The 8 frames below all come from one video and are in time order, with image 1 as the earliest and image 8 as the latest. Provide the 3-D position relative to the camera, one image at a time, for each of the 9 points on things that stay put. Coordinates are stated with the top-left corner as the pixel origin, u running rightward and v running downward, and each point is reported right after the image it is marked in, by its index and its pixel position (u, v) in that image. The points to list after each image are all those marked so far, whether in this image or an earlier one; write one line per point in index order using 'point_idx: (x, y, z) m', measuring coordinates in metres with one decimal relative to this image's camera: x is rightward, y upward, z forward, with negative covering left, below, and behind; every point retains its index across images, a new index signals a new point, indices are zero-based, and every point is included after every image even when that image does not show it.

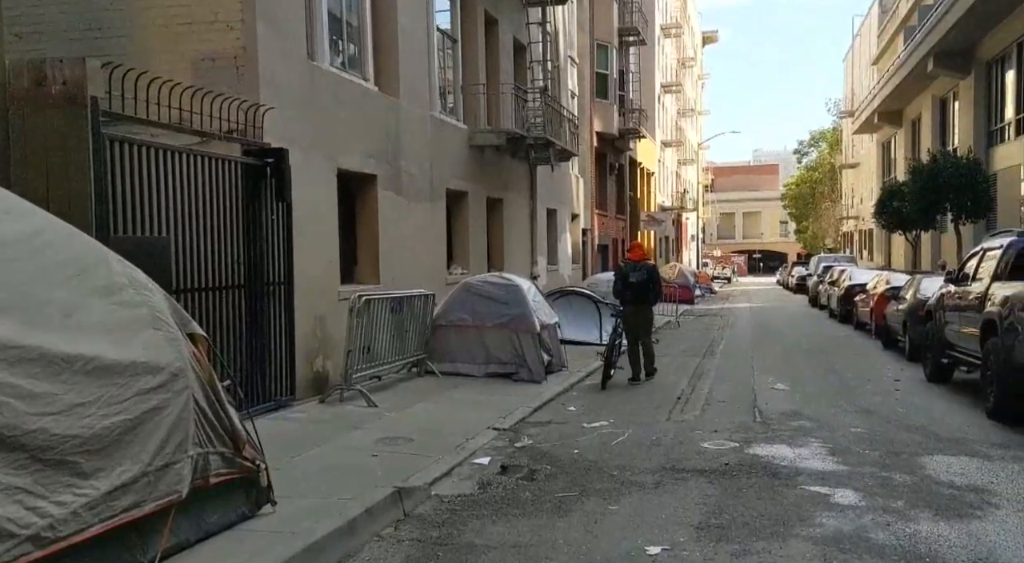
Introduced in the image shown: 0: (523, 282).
0: (+0.2, 0.0, +15.6) m
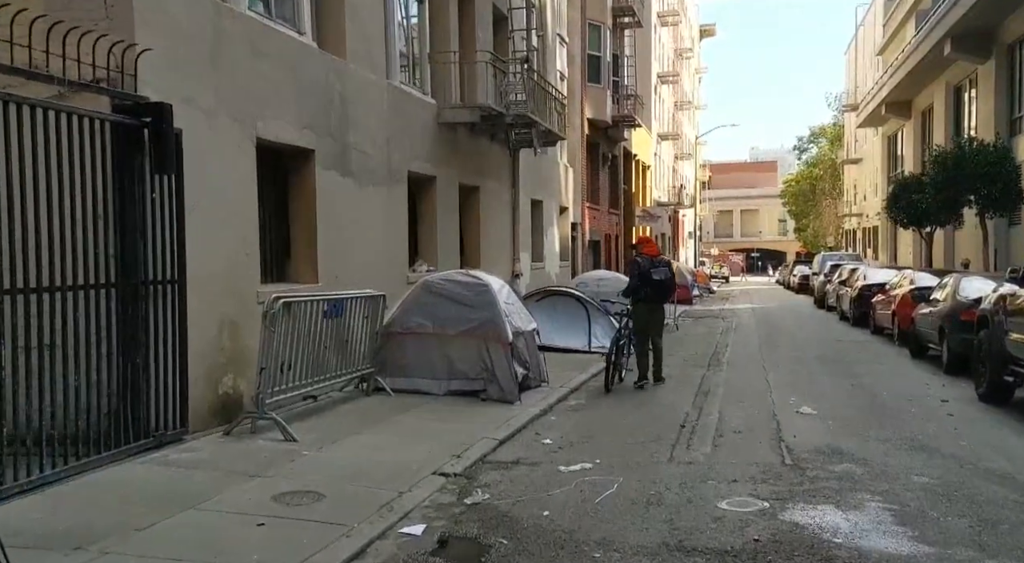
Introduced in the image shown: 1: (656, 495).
0: (-0.2, 0.0, +13.0) m
1: (+1.1, -1.6, +7.5) m
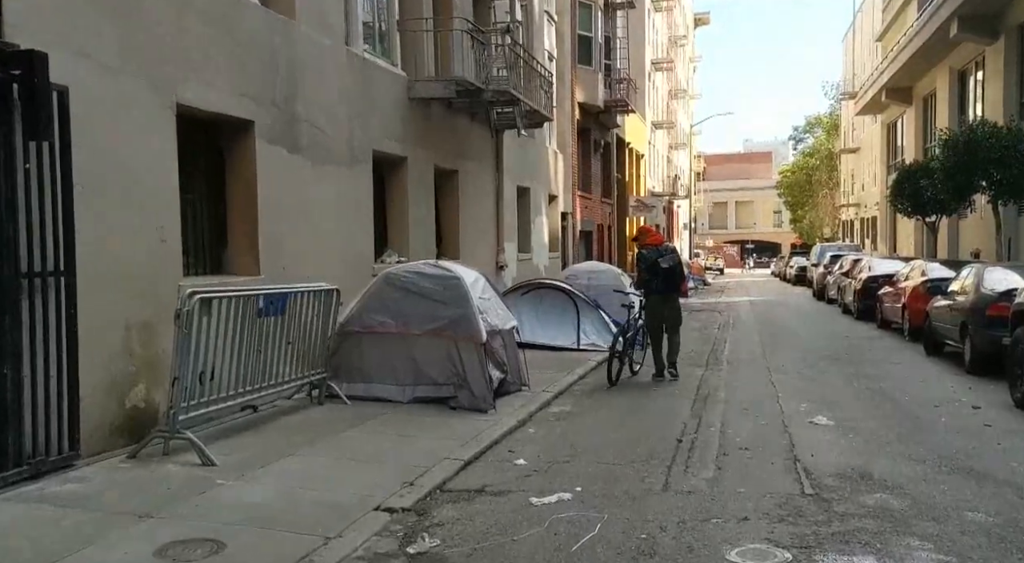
0: (-0.5, +0.1, +11.5) m
1: (+0.8, -1.5, +6.0) m
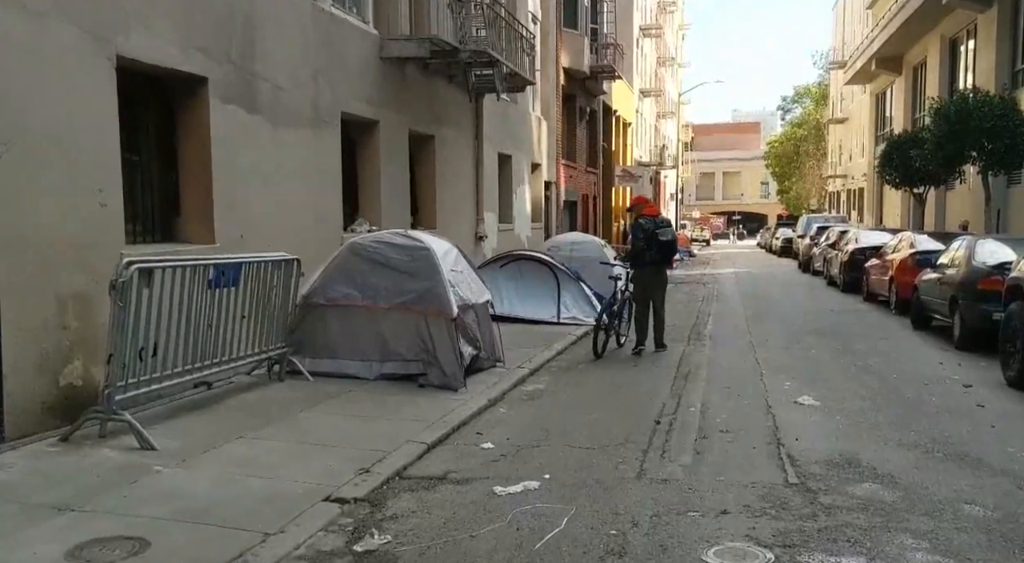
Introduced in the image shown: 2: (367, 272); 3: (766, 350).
0: (-0.8, +0.4, +10.9) m
1: (+0.6, -1.4, +5.5) m
2: (-1.5, +0.1, +10.6) m
3: (+3.5, -1.0, +13.8) m
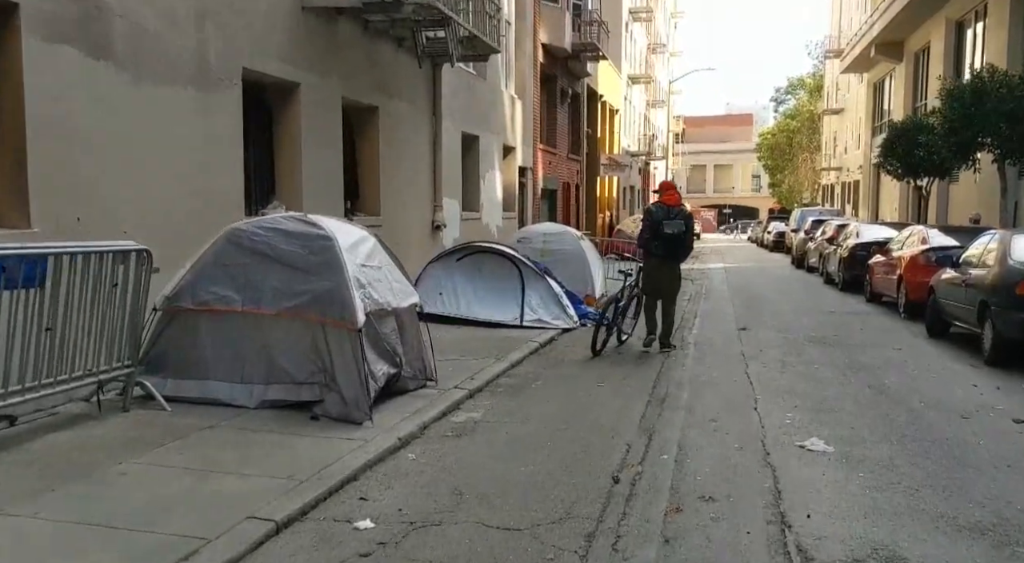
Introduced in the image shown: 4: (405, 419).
0: (-1.4, +0.4, +8.5) m
1: (0.0, -1.5, +3.1) m
2: (-2.2, +0.1, +8.2) m
3: (+2.9, -1.0, +11.4) m
4: (-0.9, -1.1, +8.1) m
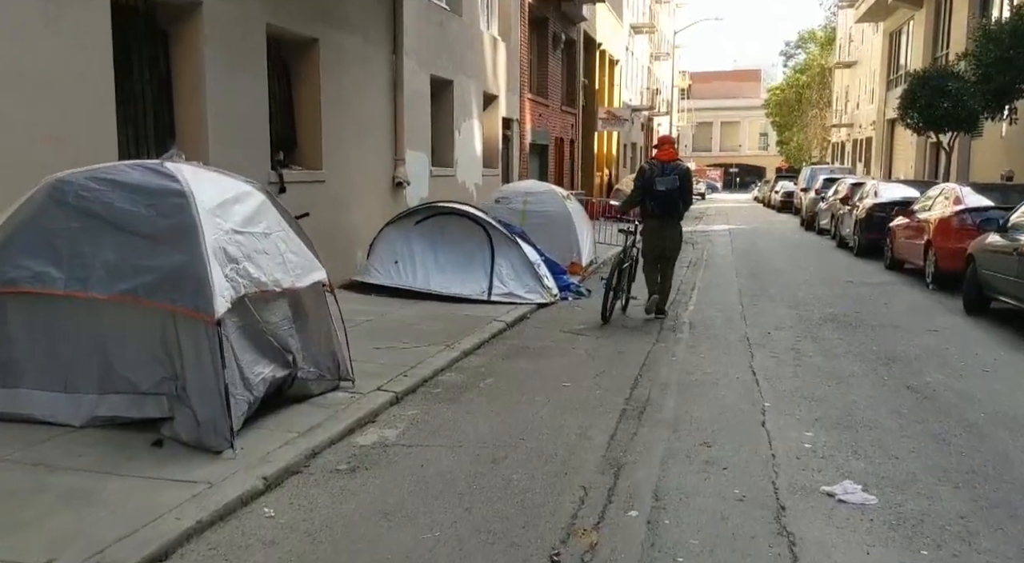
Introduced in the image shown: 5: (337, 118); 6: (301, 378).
0: (-1.9, +0.6, +6.3) m
1: (-0.5, -1.5, +1.0) m
2: (-2.6, +0.3, +6.0) m
3: (+2.4, -0.7, +9.3) m
4: (-1.3, -1.0, +5.9) m
5: (-2.3, +2.2, +13.1) m
6: (-1.4, -0.7, +7.0) m
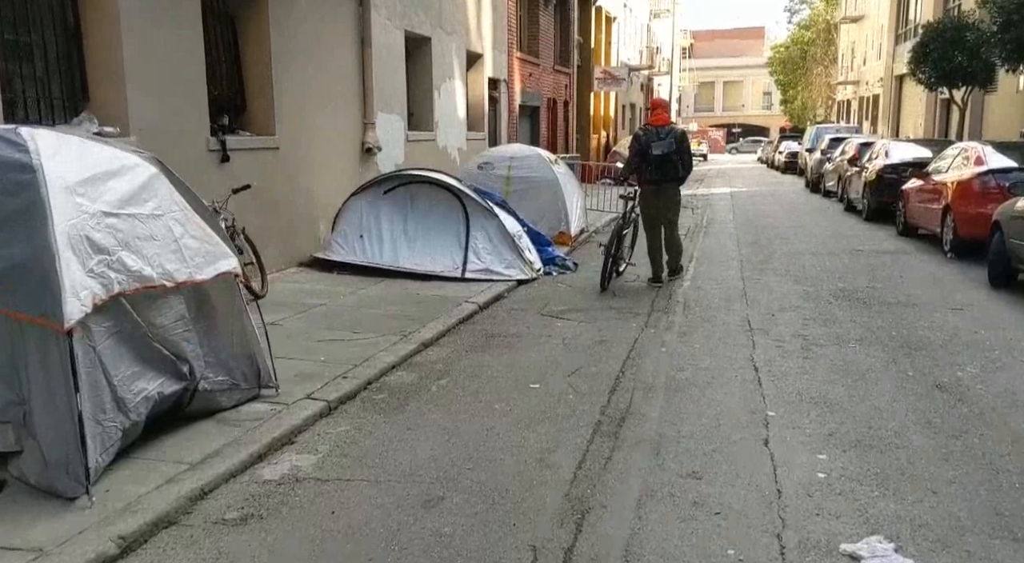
0: (-2.2, +0.6, +5.0) m
1: (-0.8, -1.7, -0.2) m
2: (-2.9, +0.3, +4.8) m
3: (+2.1, -0.5, +8.0) m
4: (-1.6, -0.9, +4.7) m
5: (-2.6, +2.4, +11.8) m
6: (-1.7, -0.6, +5.8) m
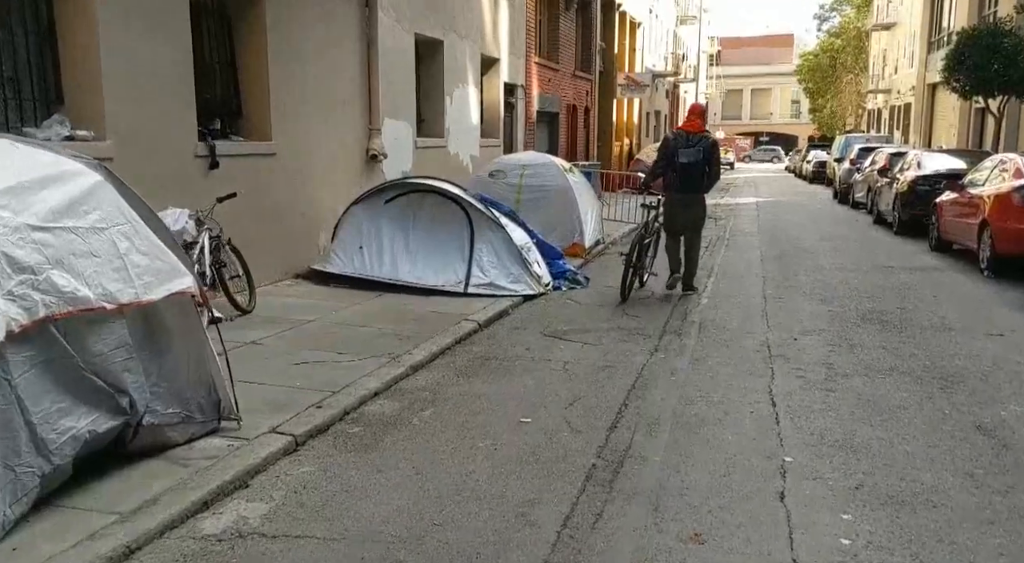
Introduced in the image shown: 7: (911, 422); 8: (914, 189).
0: (-2.3, +0.5, +4.4) m
1: (-1.1, -1.8, -0.9) m
2: (-3.0, +0.2, +4.2) m
3: (+2.1, -0.7, +7.3) m
4: (-1.7, -1.1, +4.1) m
5: (-2.5, +2.3, +11.2) m
6: (-1.8, -0.7, +5.2) m
7: (+2.4, -0.9, +6.1) m
8: (+7.5, +1.7, +18.6) m
